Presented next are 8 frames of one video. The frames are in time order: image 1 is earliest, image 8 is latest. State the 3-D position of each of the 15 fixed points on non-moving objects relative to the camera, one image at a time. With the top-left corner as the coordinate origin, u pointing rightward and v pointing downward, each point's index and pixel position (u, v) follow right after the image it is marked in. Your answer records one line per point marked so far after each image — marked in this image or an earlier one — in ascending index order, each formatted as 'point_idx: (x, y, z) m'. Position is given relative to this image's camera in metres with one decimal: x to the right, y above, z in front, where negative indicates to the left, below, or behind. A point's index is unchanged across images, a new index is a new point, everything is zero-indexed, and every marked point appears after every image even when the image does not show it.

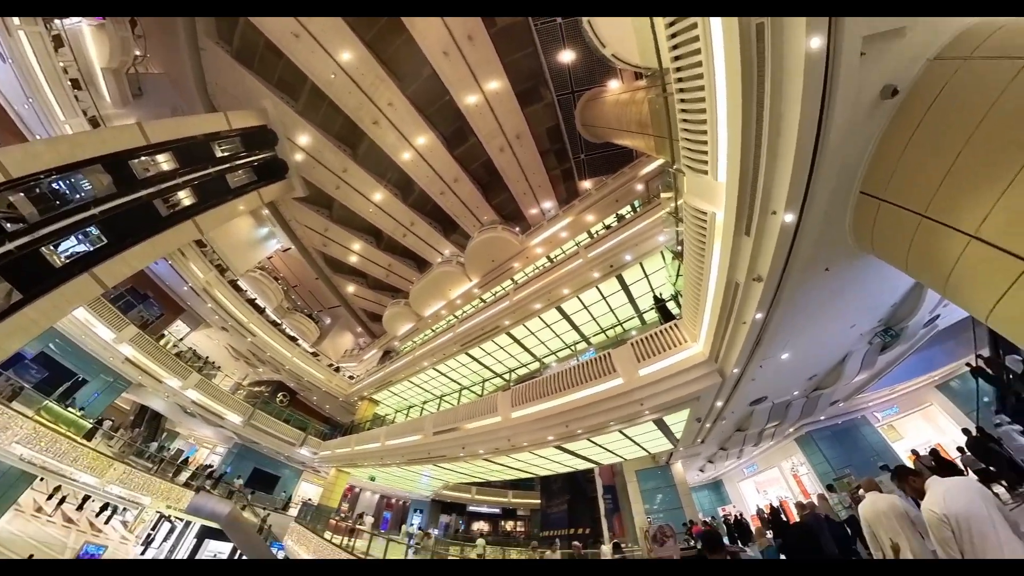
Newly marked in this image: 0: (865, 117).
0: (+3.2, +1.5, +3.4) m
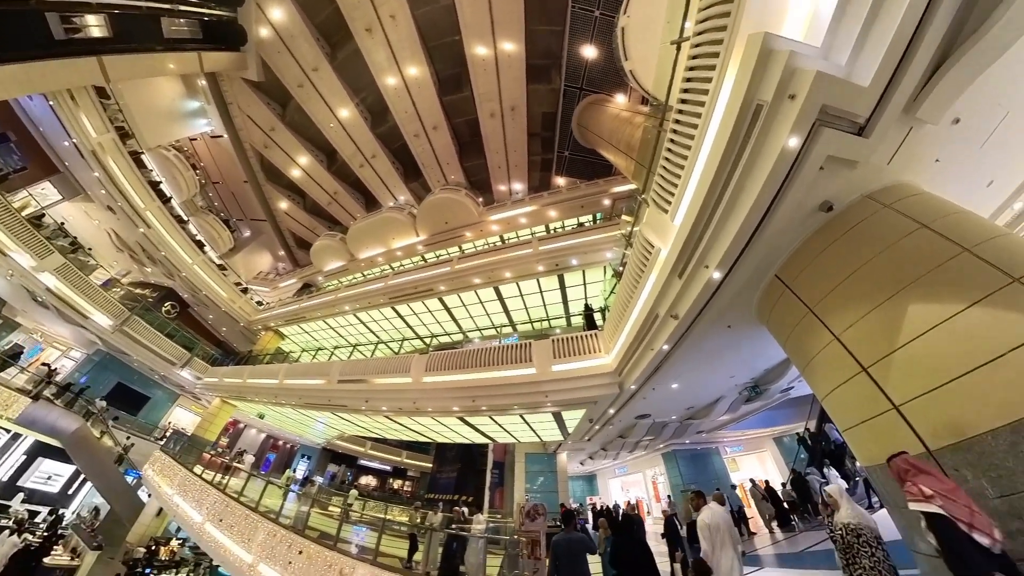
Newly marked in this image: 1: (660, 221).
0: (+3.1, +0.7, +4.0) m
1: (+1.9, +0.9, +5.1) m
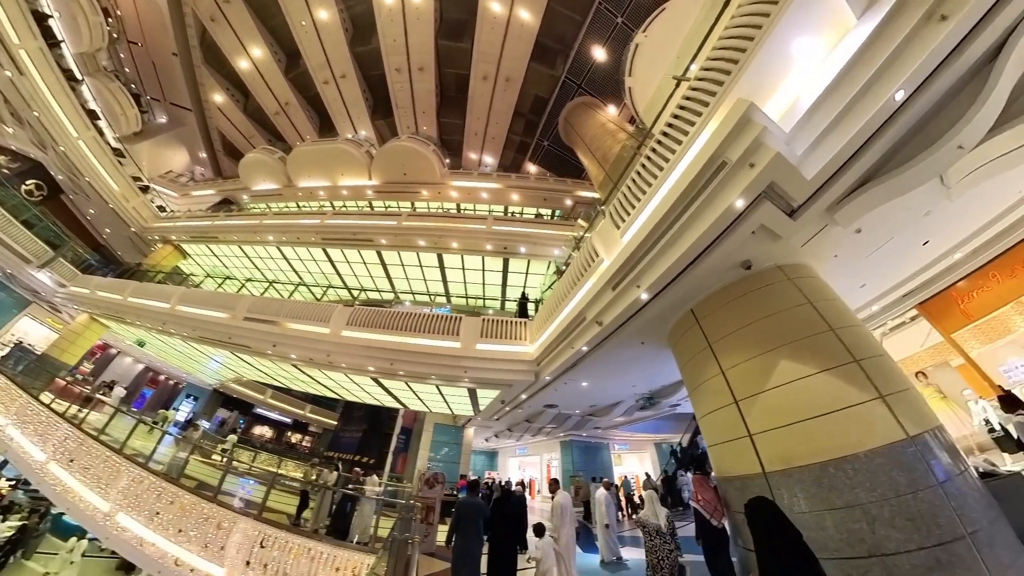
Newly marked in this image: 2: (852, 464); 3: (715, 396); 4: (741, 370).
0: (+2.7, +0.2, +4.7) m
1: (+1.4, +0.8, +5.4) m
2: (+3.0, -1.6, +3.4) m
3: (+2.5, -1.3, +4.6) m
4: (+2.6, -0.9, +4.4) m
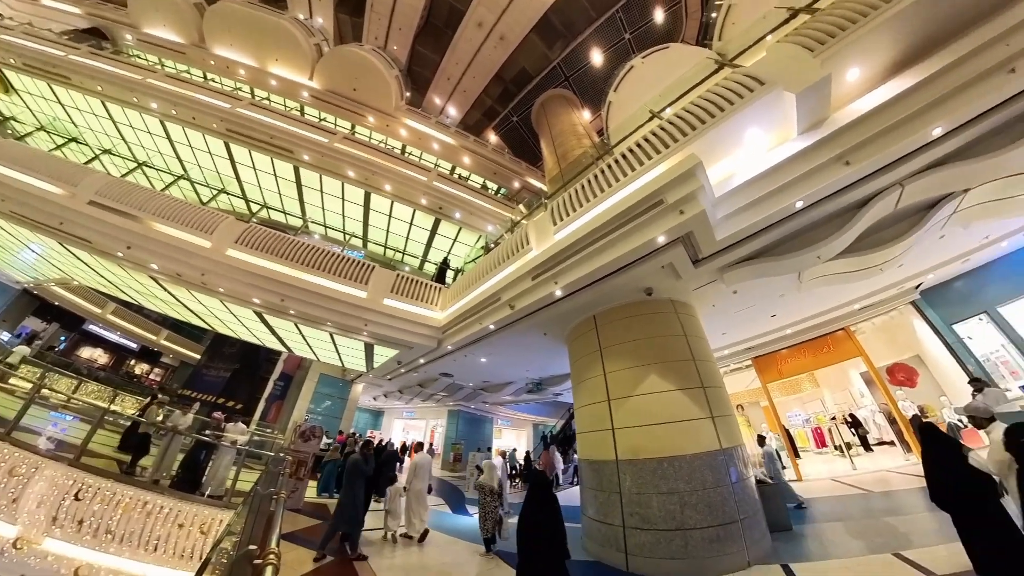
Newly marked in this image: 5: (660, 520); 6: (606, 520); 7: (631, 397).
0: (+1.7, 0.0, +5.5) m
1: (+0.5, +0.9, +5.6) m
2: (+2.0, -2.0, +4.4) m
3: (+1.2, -1.5, +5.4) m
4: (+1.5, -1.2, +5.2) m
5: (+1.6, -2.6, +4.2) m
6: (+1.2, -2.9, +4.6) m
7: (+1.5, -1.4, +4.9) m
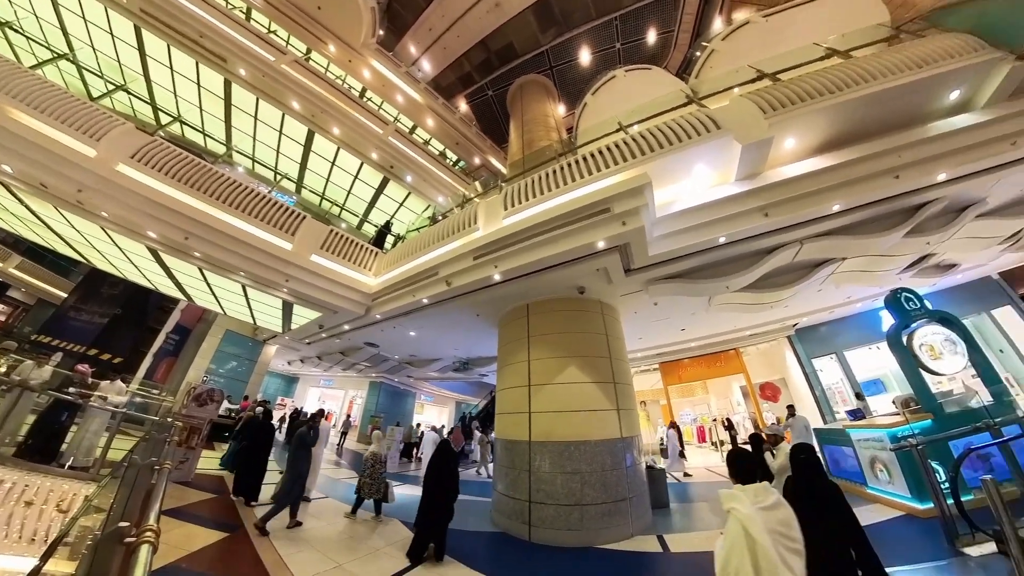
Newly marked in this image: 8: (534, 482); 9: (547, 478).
0: (+0.8, 0.0, +5.8) m
1: (-0.3, +1.2, +5.6) m
2: (+1.0, -2.1, +4.9) m
3: (+0.1, -1.3, +5.7) m
4: (+0.5, -1.1, +5.5) m
5: (+0.6, -2.6, +4.7) m
6: (+0.1, -2.8, +5.0) m
7: (+0.6, -1.4, +5.3) m
8: (+0.3, -2.5, +4.9) m
9: (+0.4, -2.5, +4.9) m
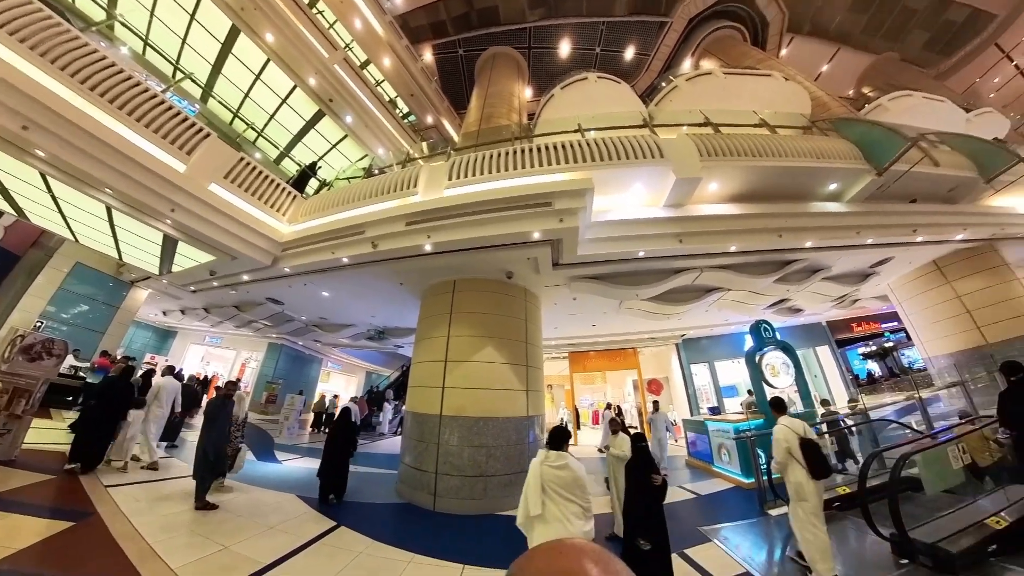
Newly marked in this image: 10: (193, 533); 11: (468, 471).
0: (-0.3, +0.3, +5.9) m
1: (-1.0, +1.6, +5.3) m
2: (-0.2, -1.9, +5.2) m
3: (-1.2, -0.9, +5.6) m
4: (-0.7, -0.8, +5.6) m
5: (-0.6, -2.4, +4.9) m
6: (-1.2, -2.4, +5.1) m
7: (-0.6, -1.1, +5.4) m
8: (-0.9, -2.2, +5.0) m
9: (-0.8, -2.2, +5.0) m
10: (-2.8, -2.1, +3.3) m
11: (-0.6, -2.4, +4.9) m
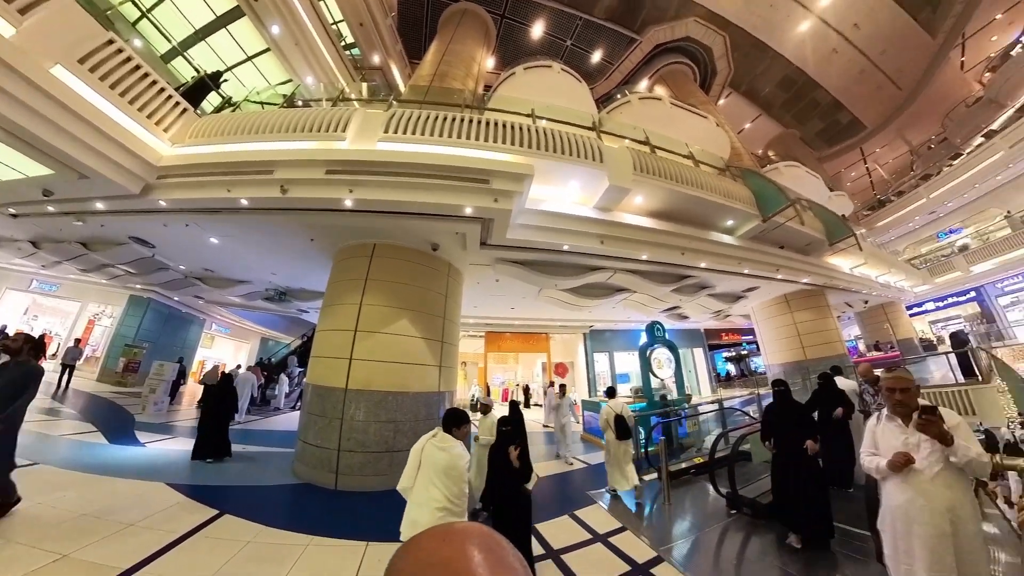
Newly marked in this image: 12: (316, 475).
0: (-1.3, +0.7, +5.5) m
1: (-1.7, +2.0, +4.6) m
2: (-1.4, -1.5, +5.1) m
3: (-2.3, -0.4, +5.1) m
4: (-1.8, -0.3, +5.2) m
5: (-1.7, -2.0, +4.8) m
6: (-2.4, -1.9, +4.7) m
7: (-1.7, -0.6, +5.1) m
8: (-2.1, -1.8, +4.7) m
9: (-1.9, -1.8, +4.8) m
10: (-3.3, -1.6, +2.4) m
11: (-1.7, -2.0, +4.8) m
12: (-2.5, -2.3, +4.6) m
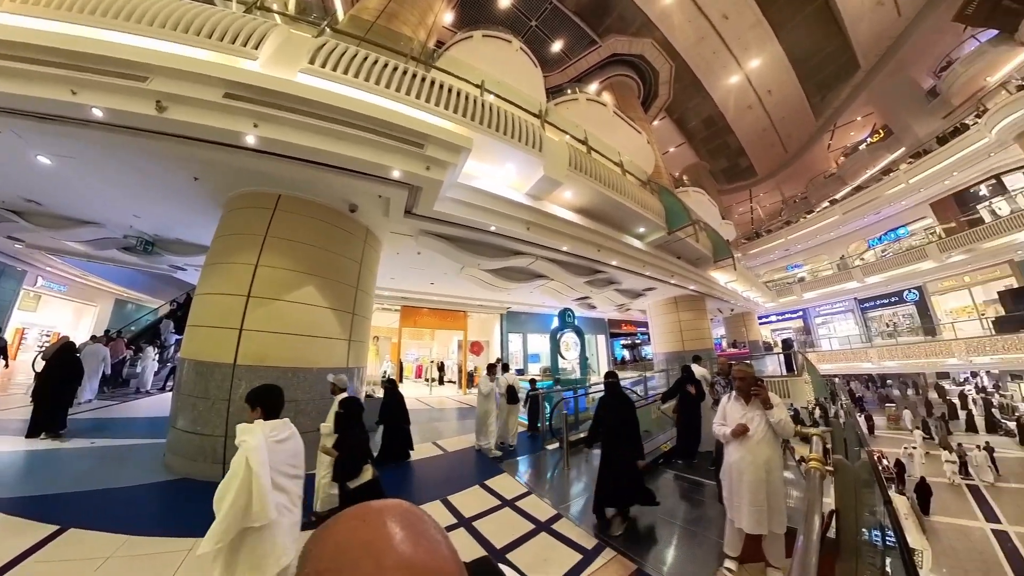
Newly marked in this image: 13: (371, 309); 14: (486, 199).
0: (-2.3, +1.2, +4.9) m
1: (-2.2, +2.4, +3.8) m
2: (-2.5, -1.1, +4.6) m
3: (-3.1, +0.1, +4.2) m
4: (-2.7, +0.1, +4.4) m
5: (-2.7, -1.5, +4.2) m
6: (-3.3, -1.5, +3.9) m
7: (-2.6, -0.2, +4.4) m
8: (-3.0, -1.3, +4.0) m
9: (-2.8, -1.3, +4.1) m
10: (-3.4, -1.3, +1.5) m
11: (-2.7, -1.6, +4.2) m
12: (-3.3, -1.8, +3.8) m
13: (-2.2, -0.3, +5.6) m
14: (-0.4, +1.2, +5.2) m
